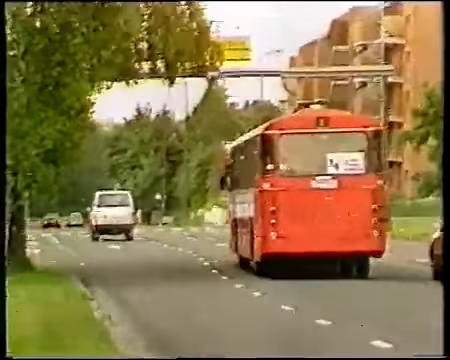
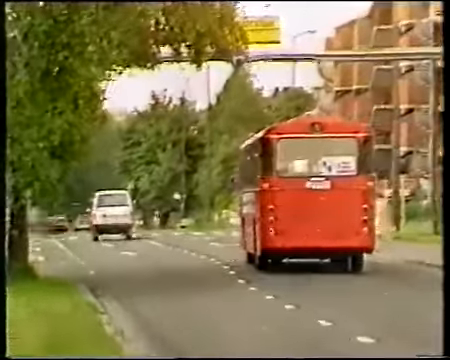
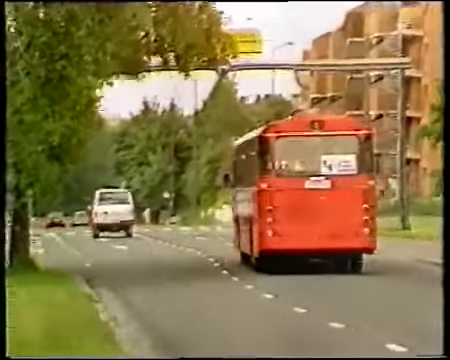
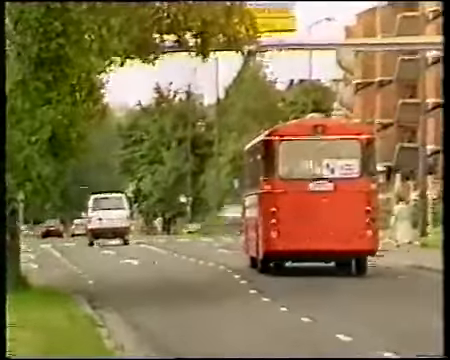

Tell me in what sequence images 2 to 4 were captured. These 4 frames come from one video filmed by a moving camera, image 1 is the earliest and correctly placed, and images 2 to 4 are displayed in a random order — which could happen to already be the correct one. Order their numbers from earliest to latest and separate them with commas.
3, 2, 4
